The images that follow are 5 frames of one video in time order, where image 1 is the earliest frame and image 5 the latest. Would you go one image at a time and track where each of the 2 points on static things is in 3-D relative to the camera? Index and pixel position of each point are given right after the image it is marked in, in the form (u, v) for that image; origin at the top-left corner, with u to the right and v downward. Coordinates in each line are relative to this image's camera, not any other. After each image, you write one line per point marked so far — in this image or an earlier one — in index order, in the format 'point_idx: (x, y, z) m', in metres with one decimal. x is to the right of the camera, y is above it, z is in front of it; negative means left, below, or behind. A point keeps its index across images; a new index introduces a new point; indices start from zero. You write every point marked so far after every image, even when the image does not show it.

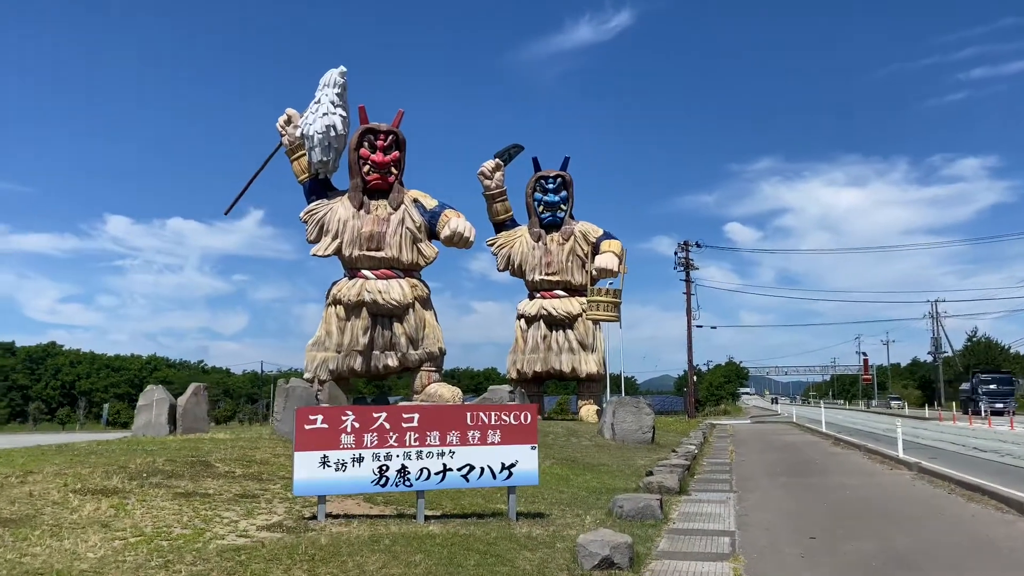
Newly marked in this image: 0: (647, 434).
0: (+2.0, -2.2, +12.9) m
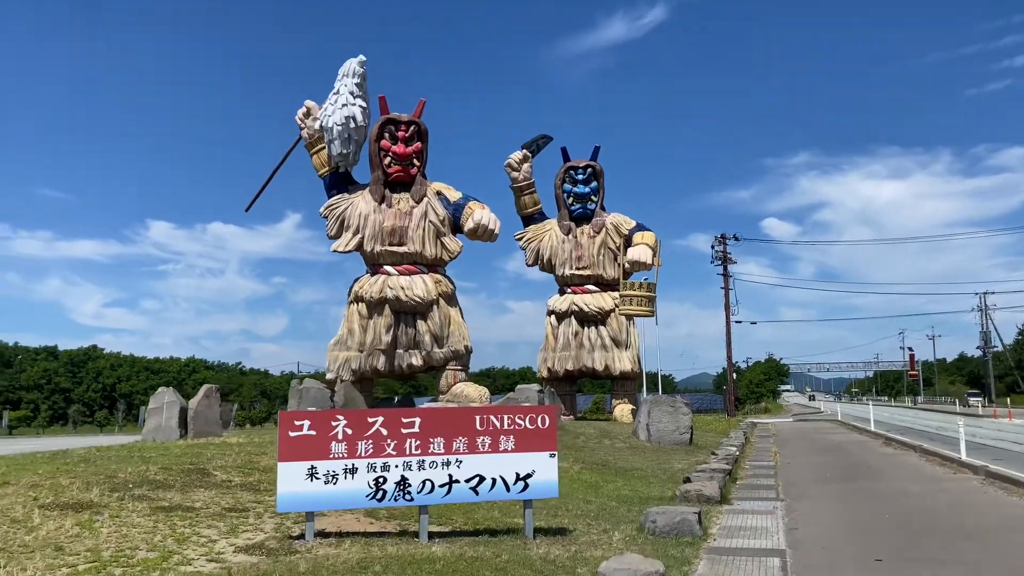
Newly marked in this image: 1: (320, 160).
0: (+2.5, -2.1, +12.2) m
1: (-3.3, +2.2, +14.8) m
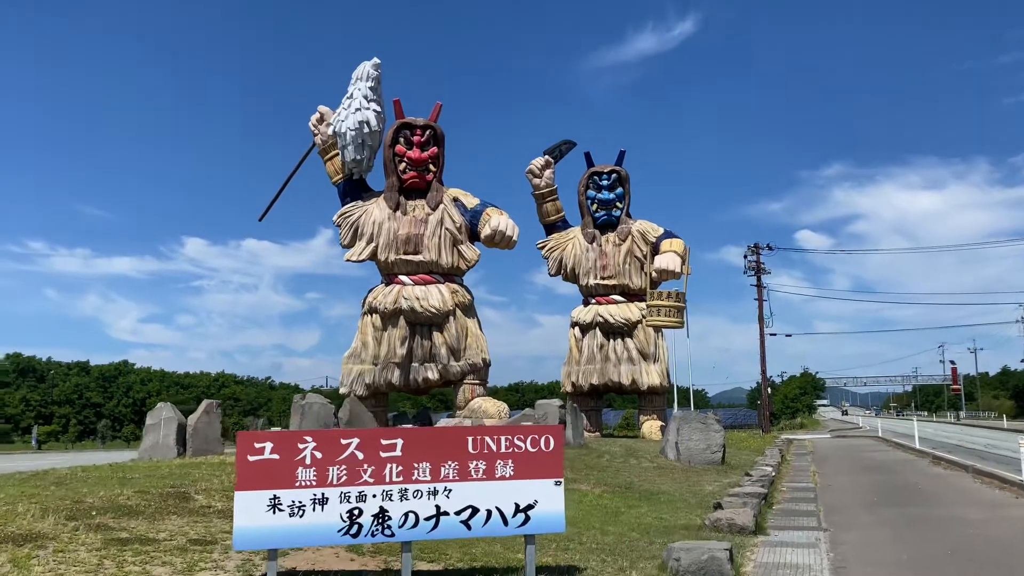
0: (+2.7, -2.2, +11.4) m
1: (-3.0, +2.0, +14.3) m
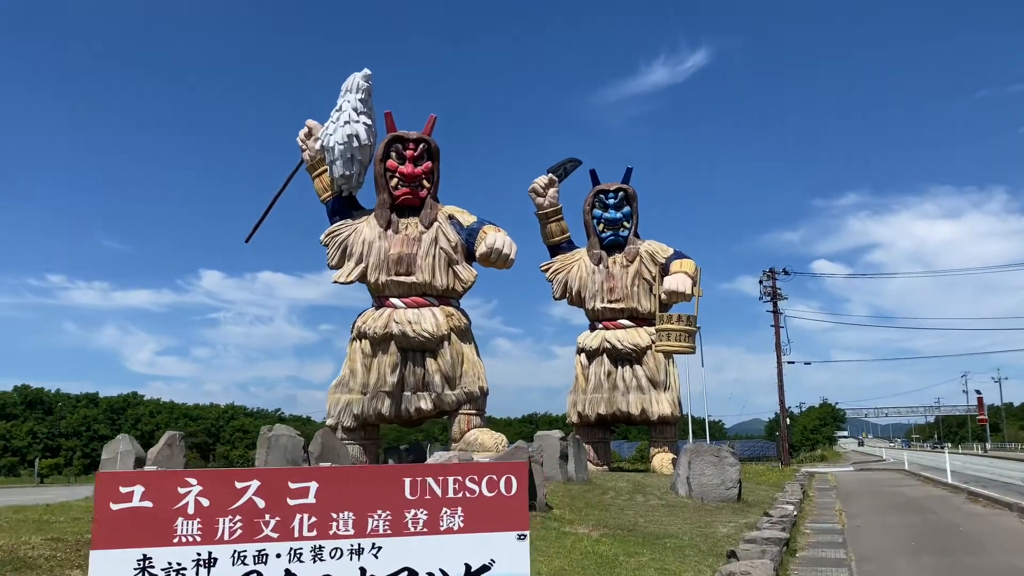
0: (+2.7, -2.5, +10.4) m
1: (-3.0, +1.7, +13.6) m
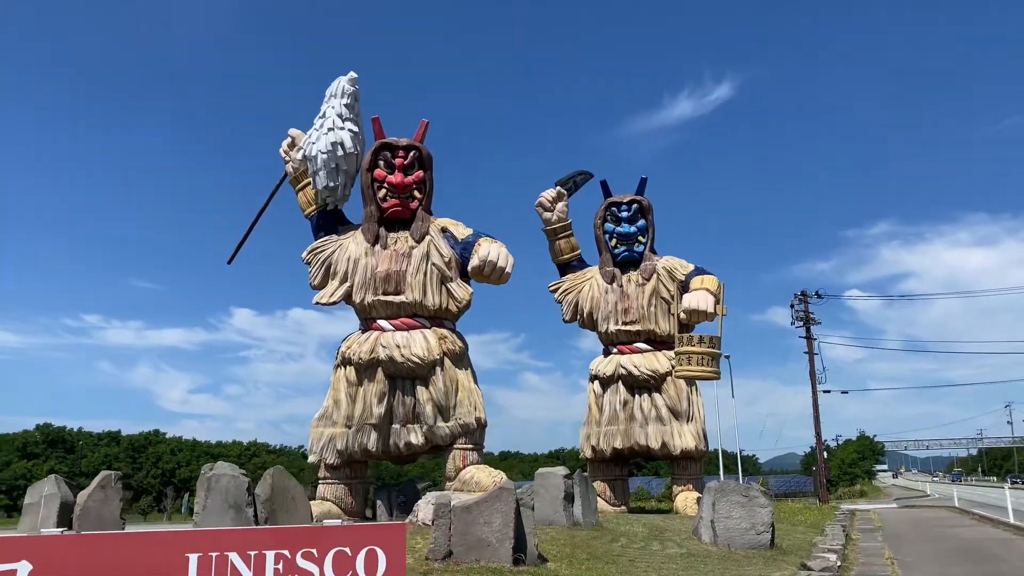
0: (+2.6, -2.6, +8.9) m
1: (-3.0, +1.3, +12.4) m
